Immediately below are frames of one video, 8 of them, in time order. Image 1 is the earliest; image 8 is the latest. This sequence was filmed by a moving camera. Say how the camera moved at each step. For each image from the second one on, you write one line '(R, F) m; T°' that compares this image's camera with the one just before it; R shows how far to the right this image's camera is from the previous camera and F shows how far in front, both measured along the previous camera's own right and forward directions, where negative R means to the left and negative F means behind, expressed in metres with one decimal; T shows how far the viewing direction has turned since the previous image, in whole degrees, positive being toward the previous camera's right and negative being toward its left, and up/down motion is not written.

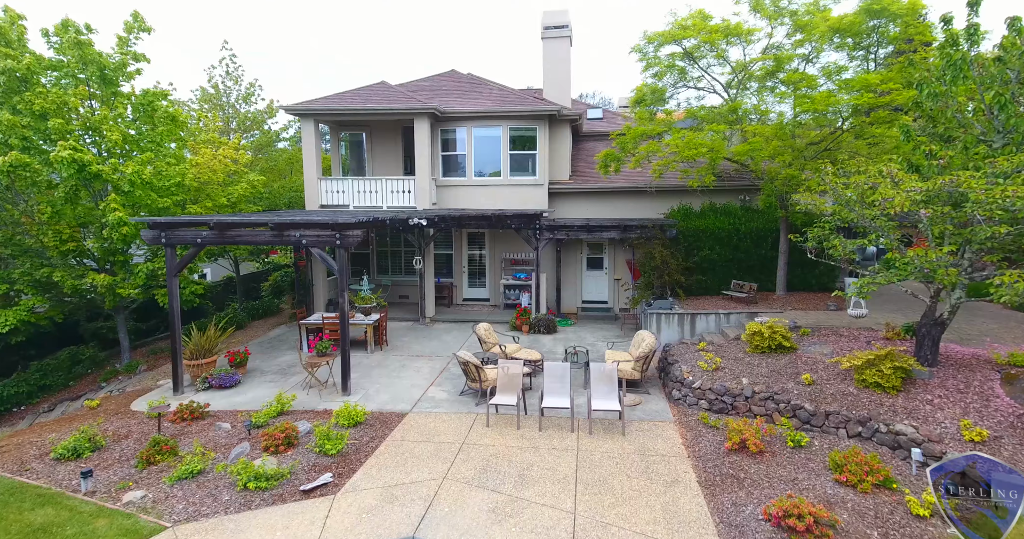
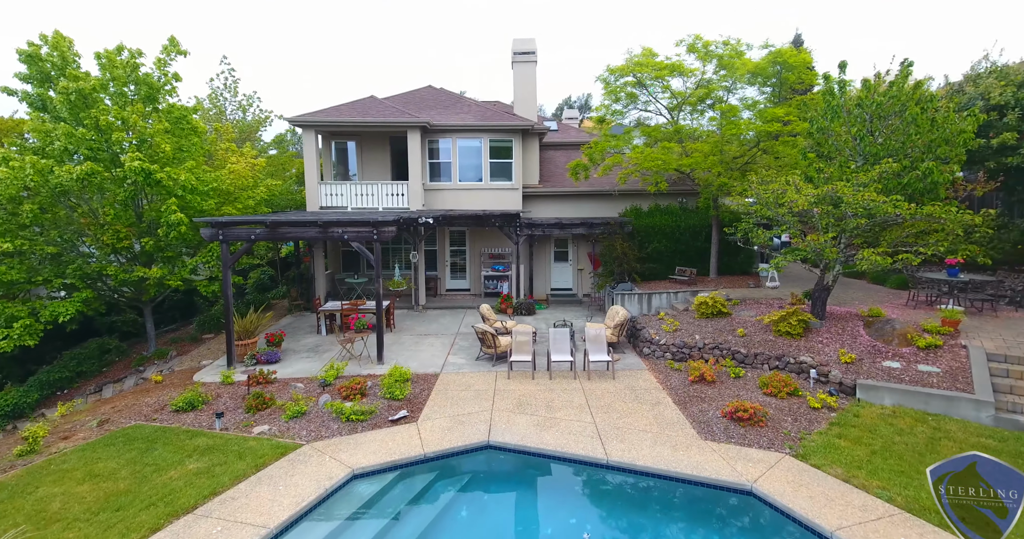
(-1.8, -2.1) m; +8°
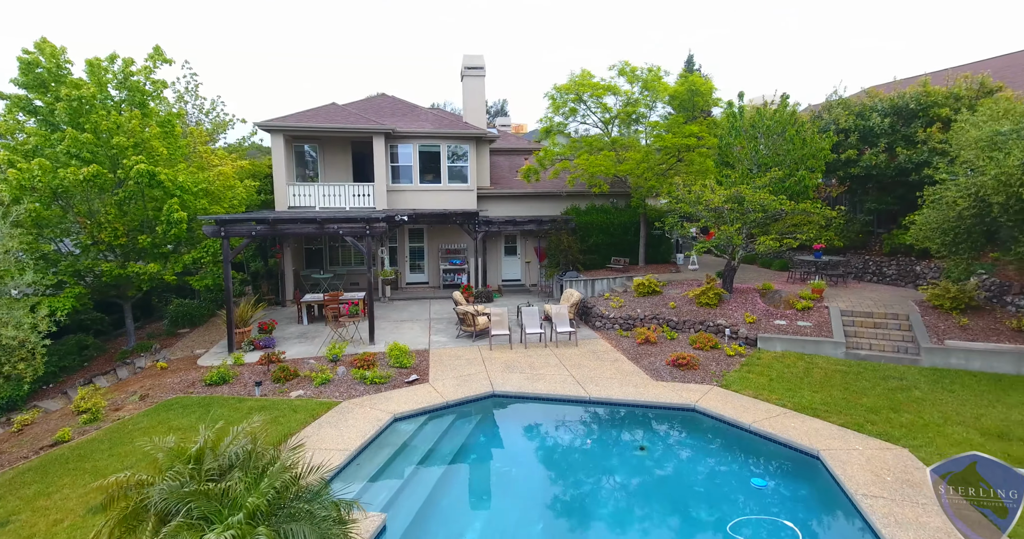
(-1.6, -1.7) m; +10°
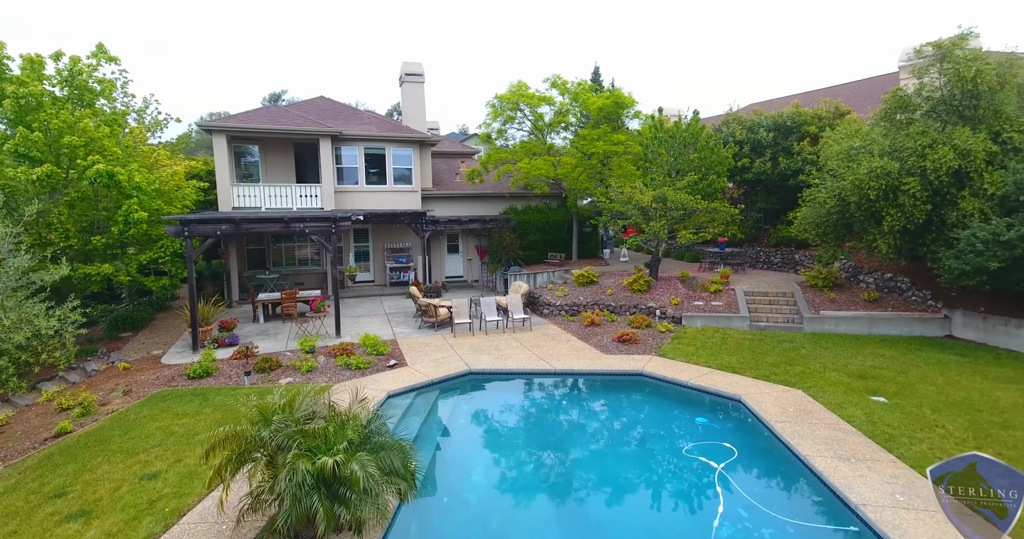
(-1.2, -1.1) m; +10°
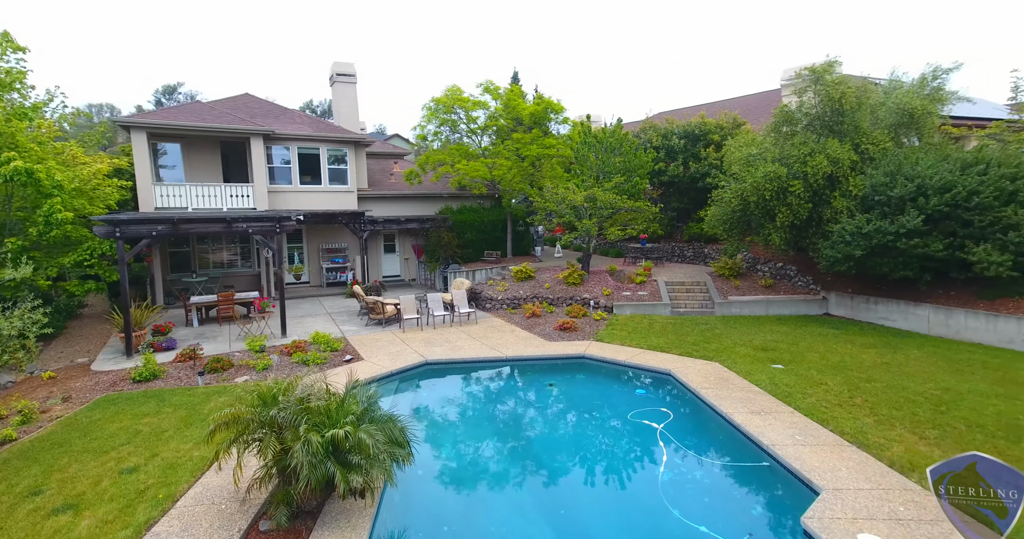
(-0.7, -0.7) m; +9°
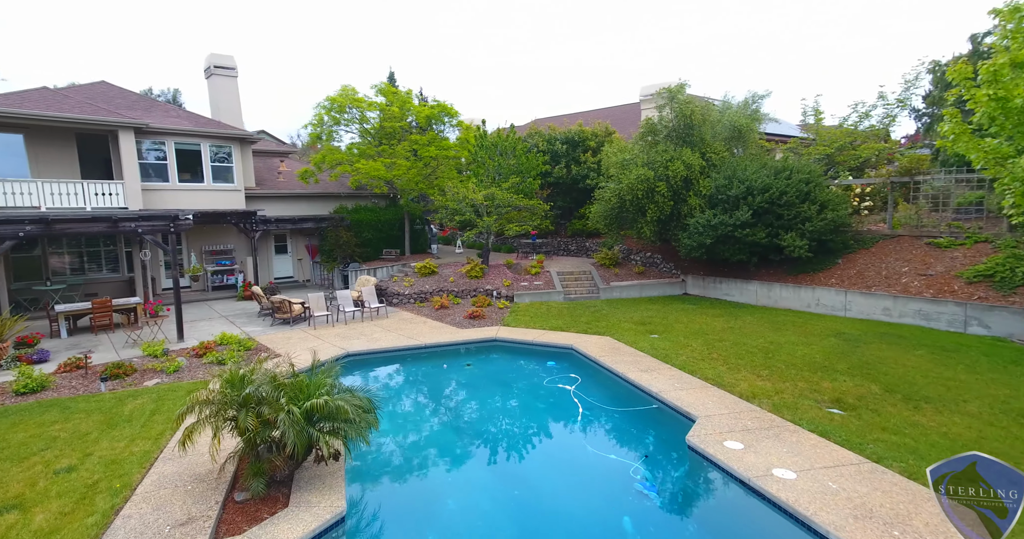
(-0.9, -0.9) m; +14°
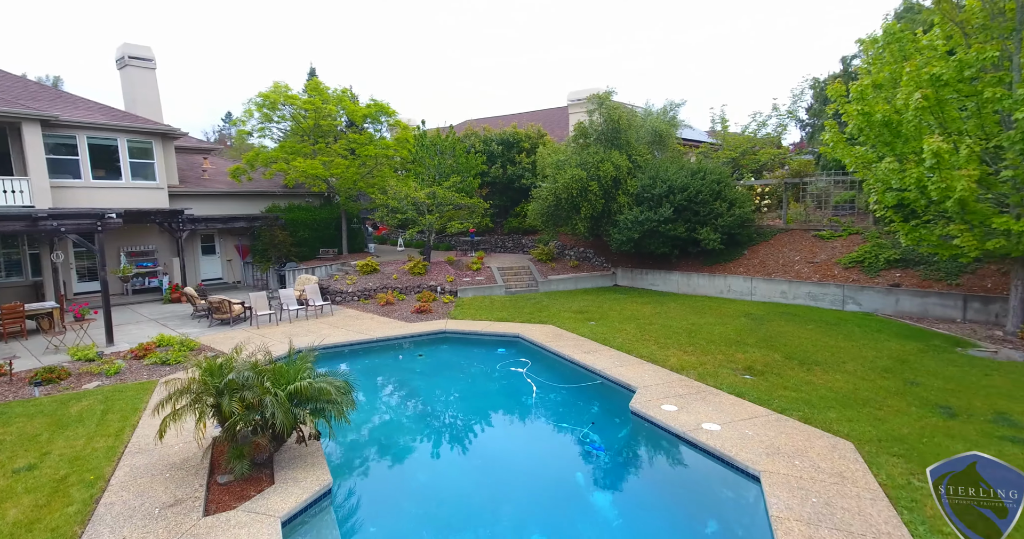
(-0.5, -0.6) m; +9°
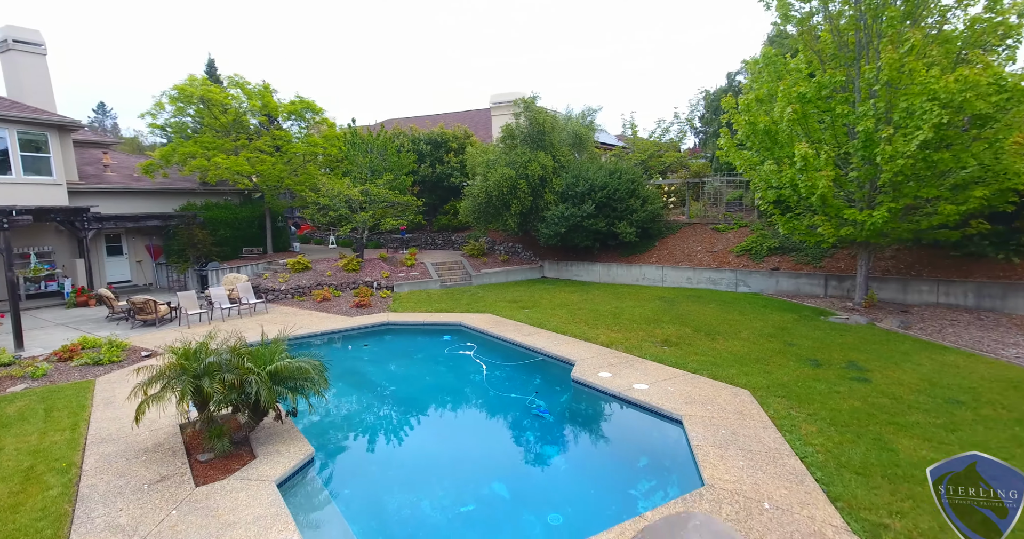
(-0.6, -0.8) m; +10°
